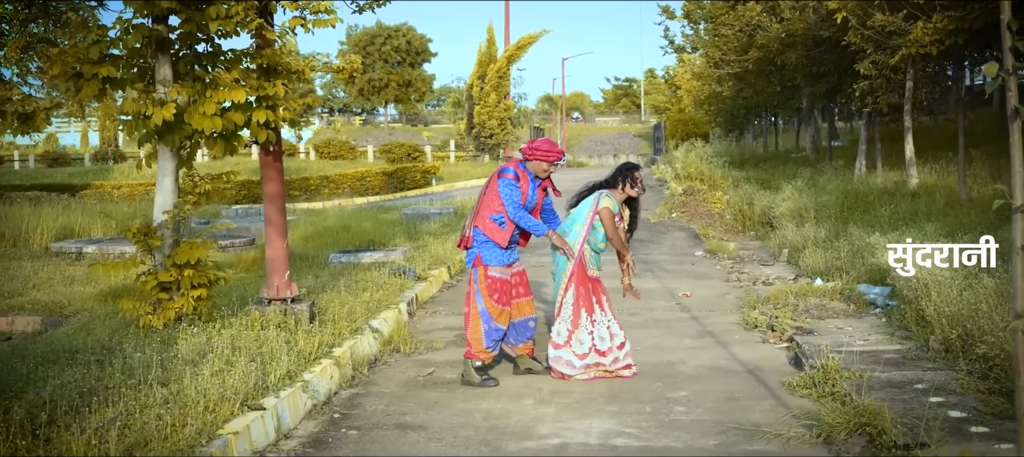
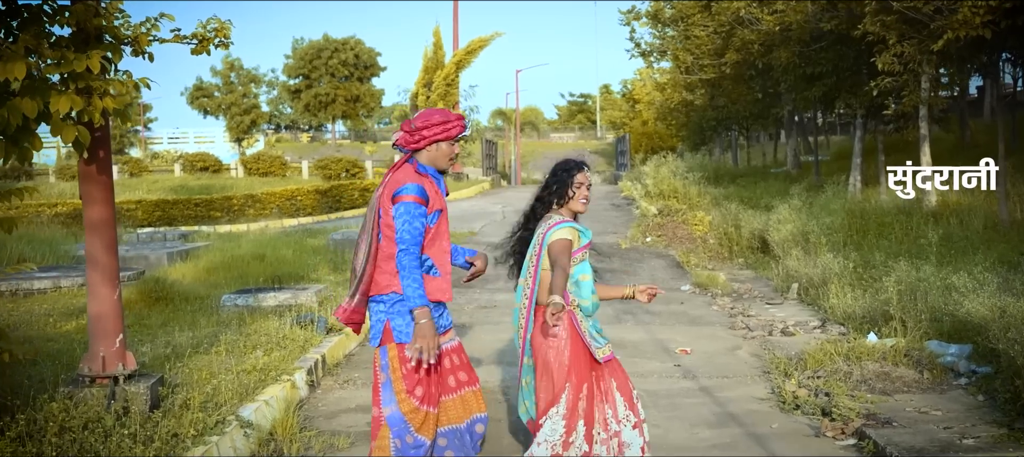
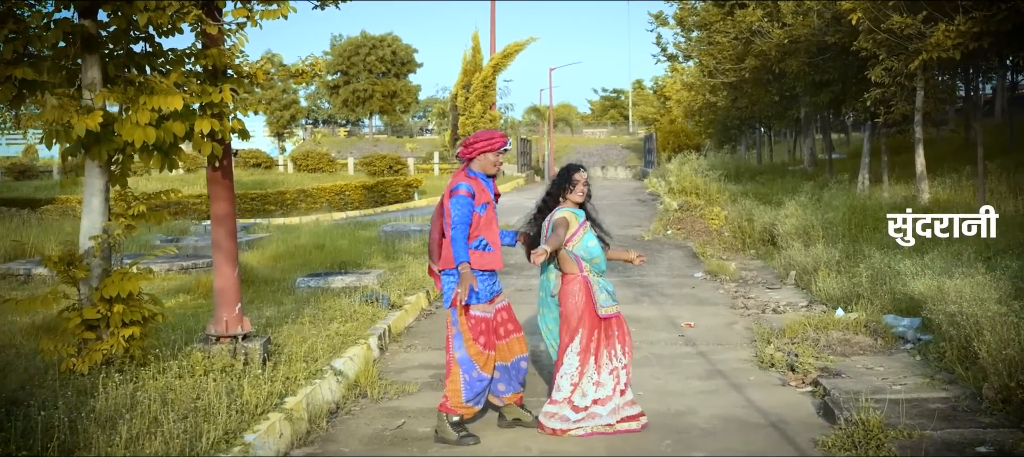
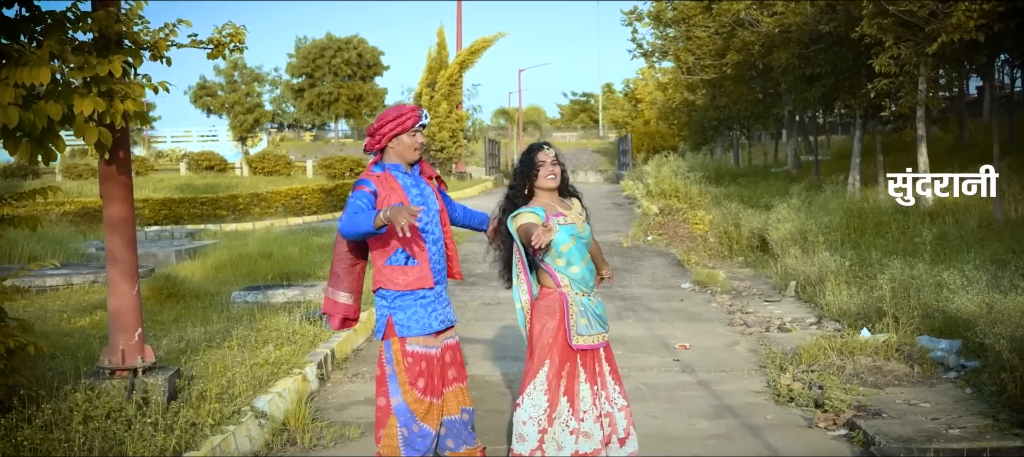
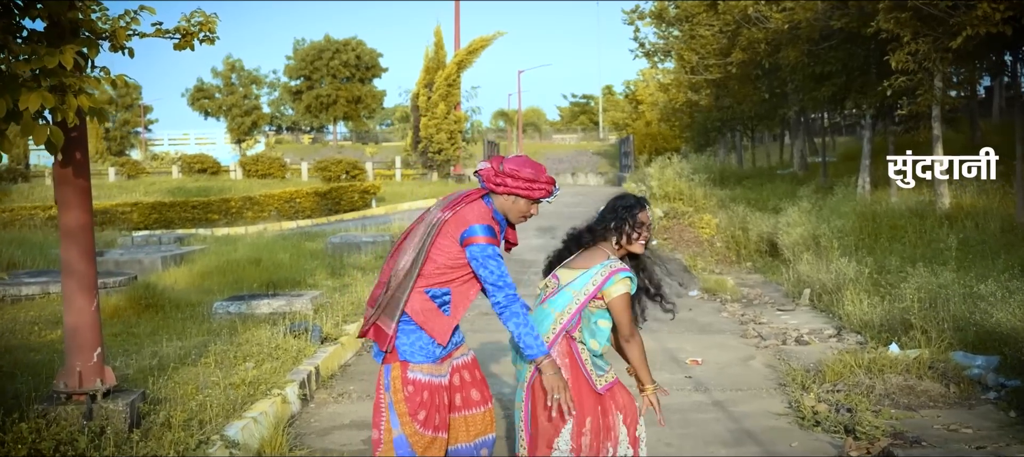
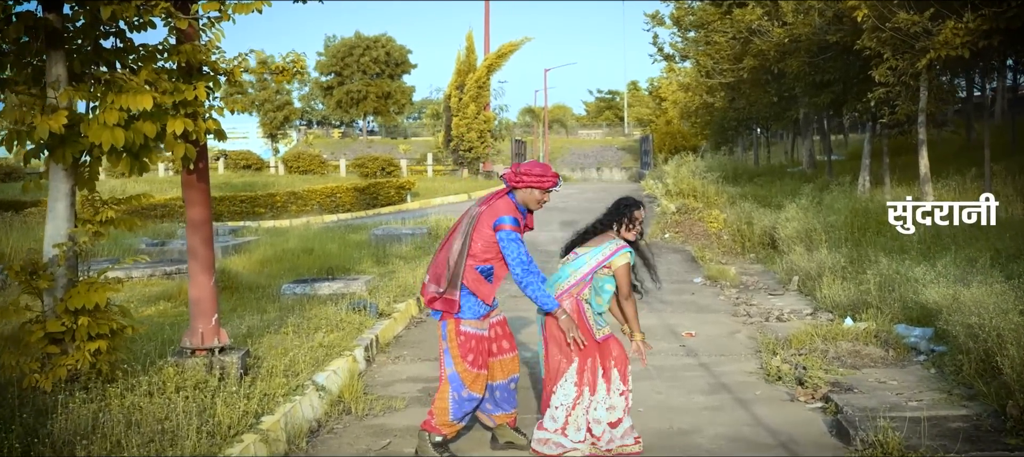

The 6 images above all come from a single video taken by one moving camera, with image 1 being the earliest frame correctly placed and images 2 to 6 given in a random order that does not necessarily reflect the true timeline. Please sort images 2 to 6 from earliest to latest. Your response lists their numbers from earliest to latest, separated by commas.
3, 6, 4, 2, 5
